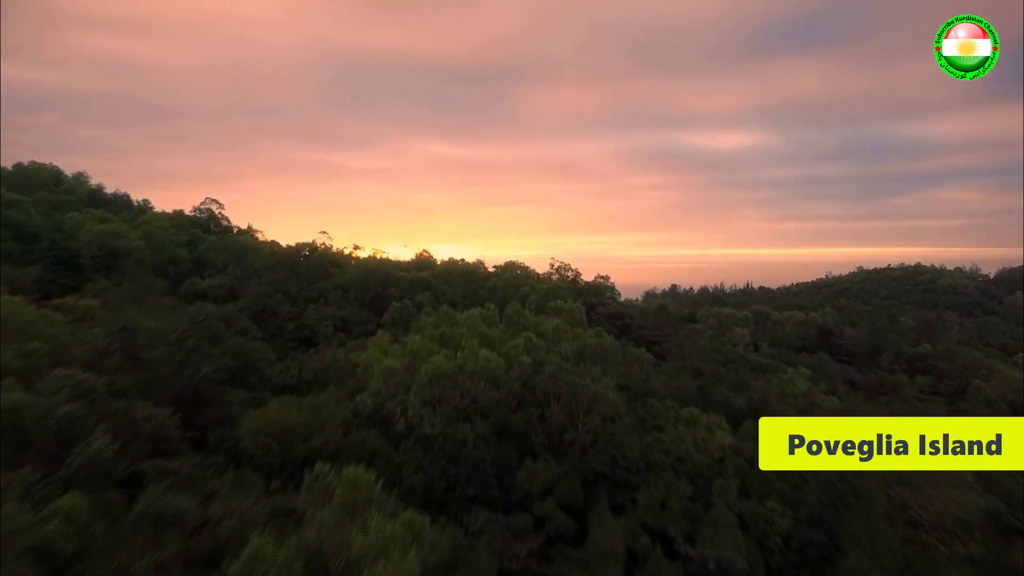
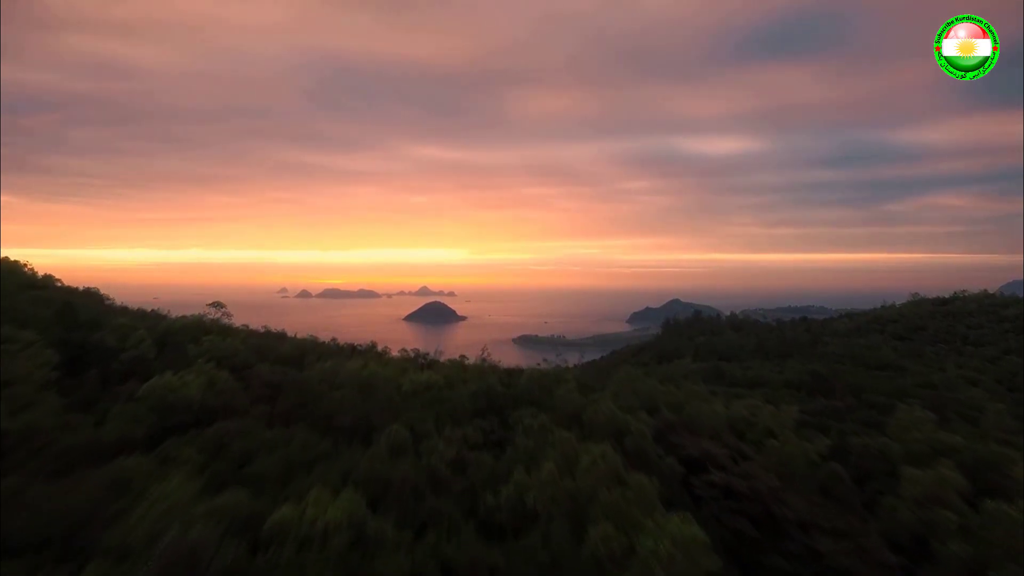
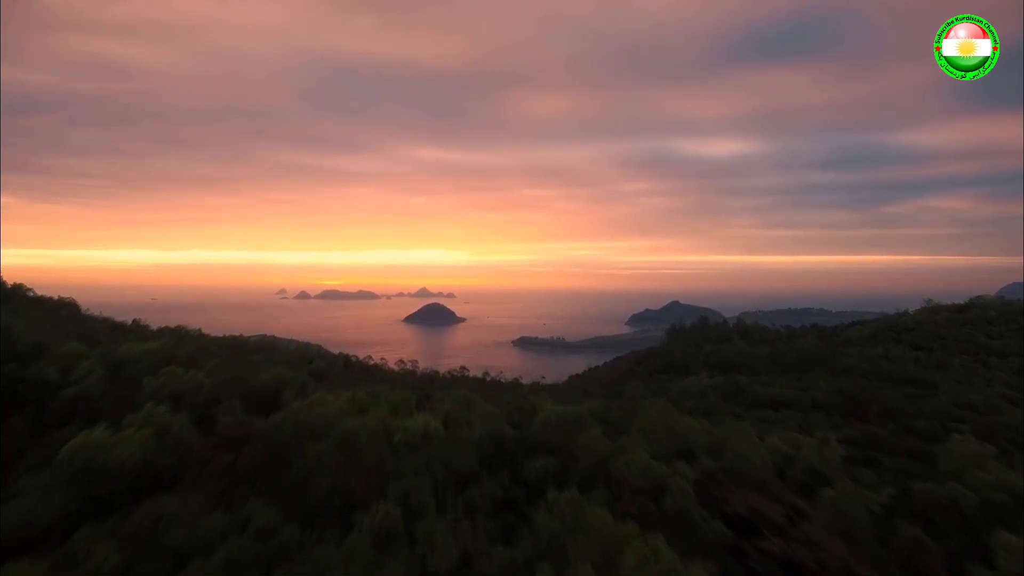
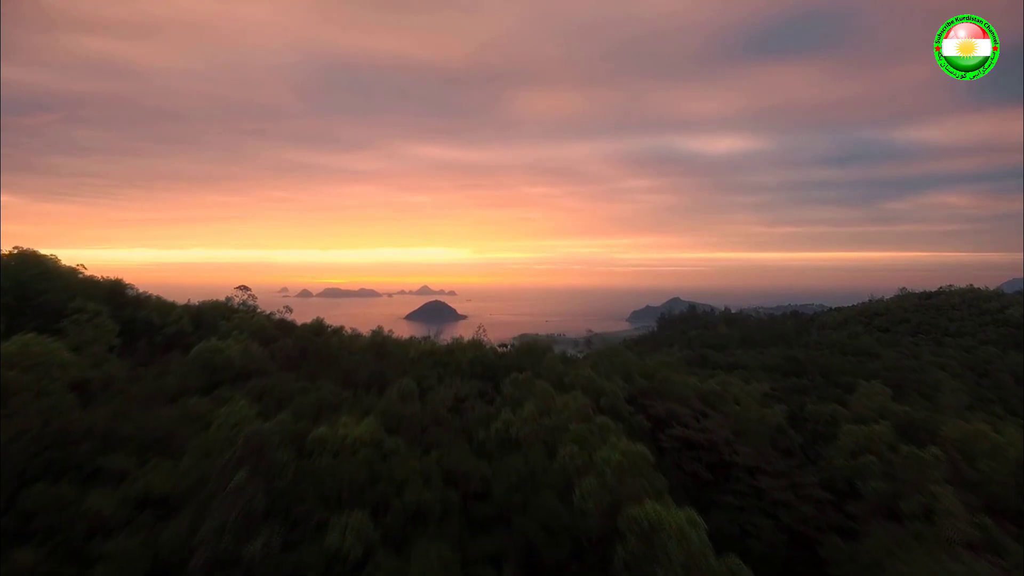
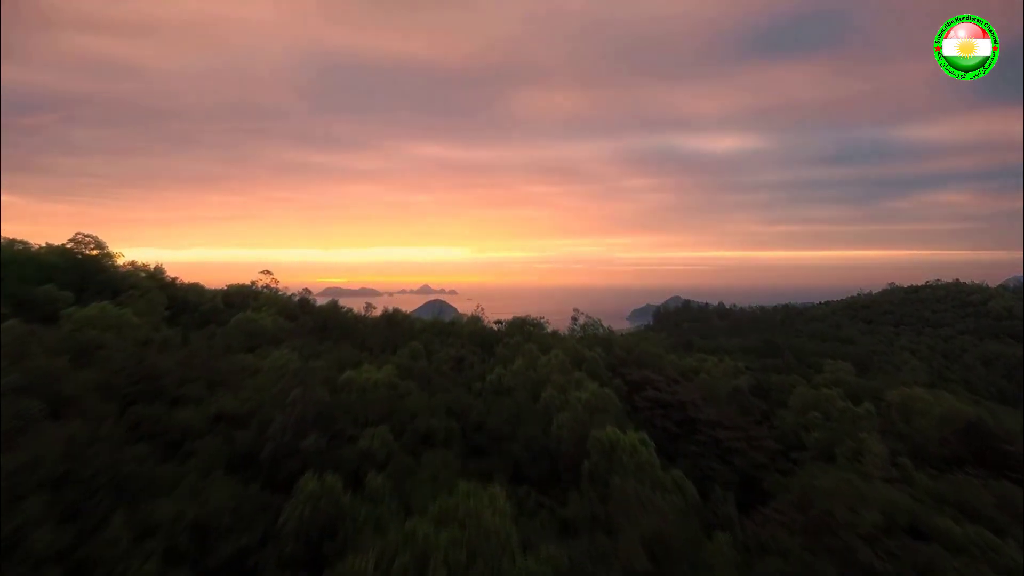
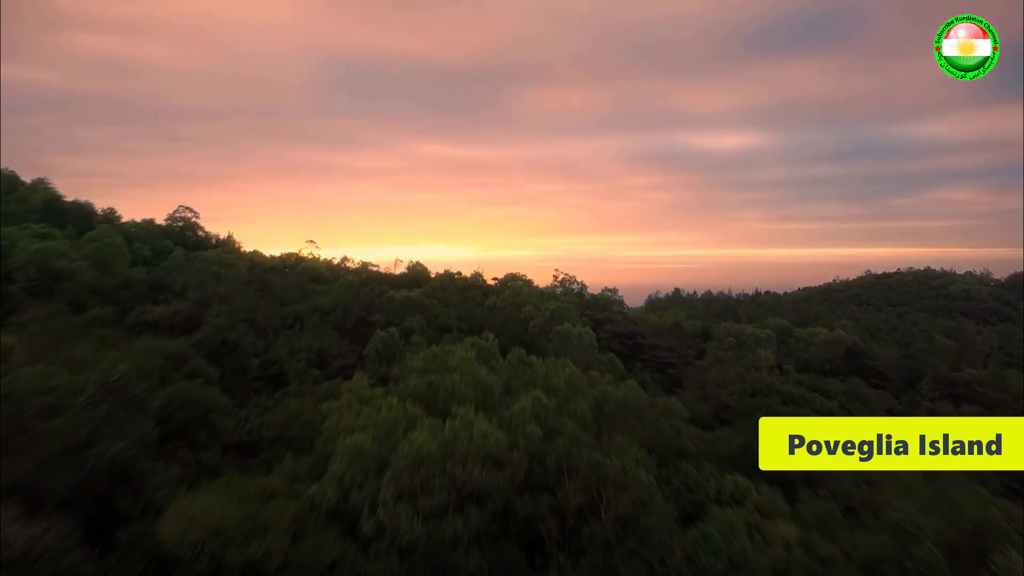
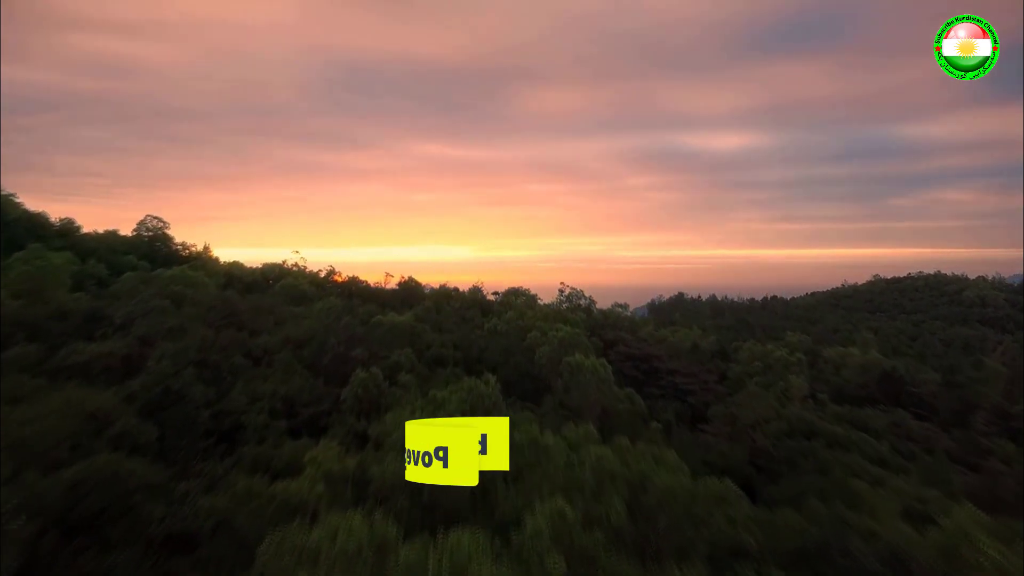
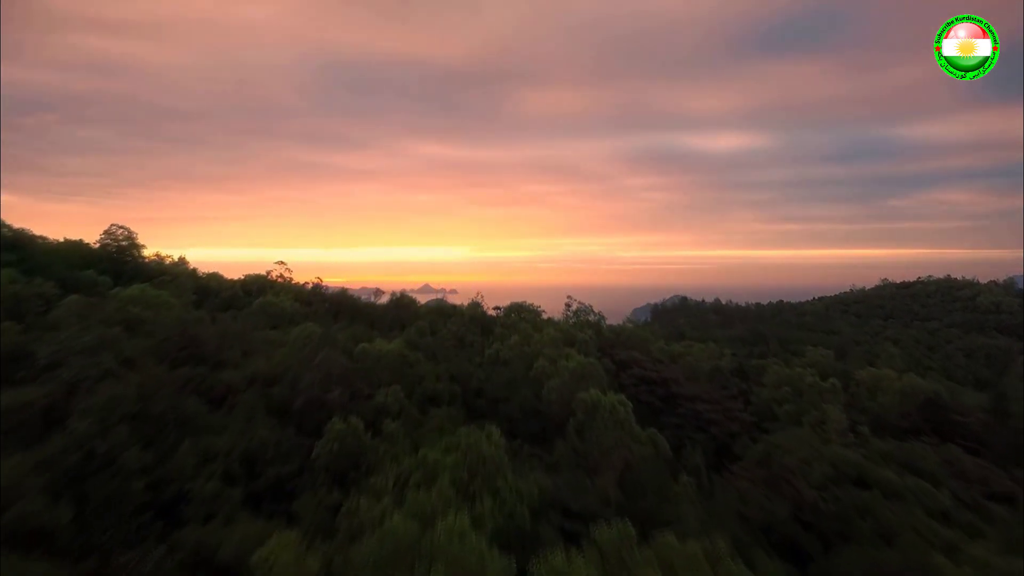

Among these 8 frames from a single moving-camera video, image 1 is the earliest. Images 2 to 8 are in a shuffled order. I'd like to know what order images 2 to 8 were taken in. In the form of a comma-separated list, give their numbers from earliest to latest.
6, 7, 8, 5, 4, 2, 3
